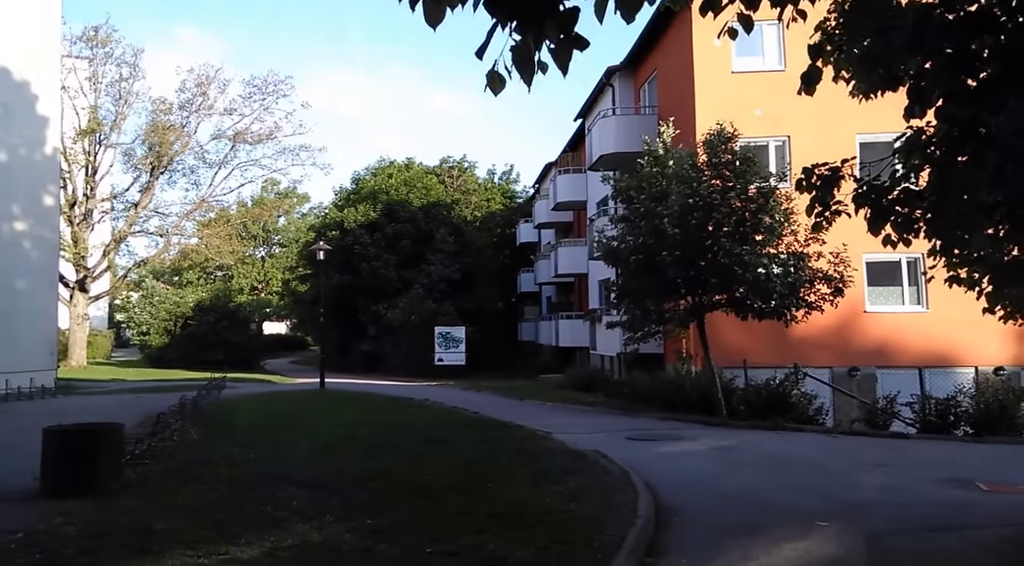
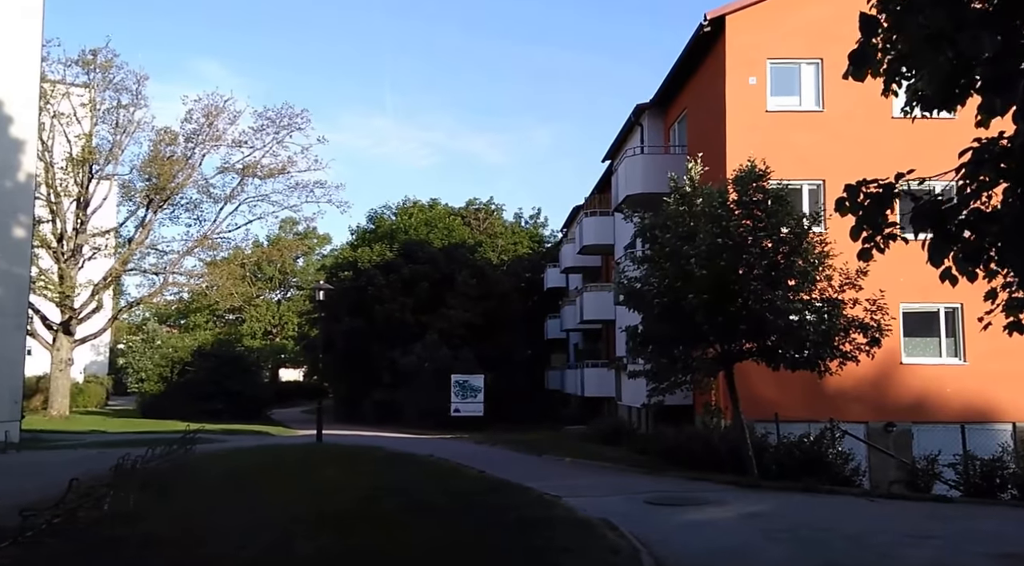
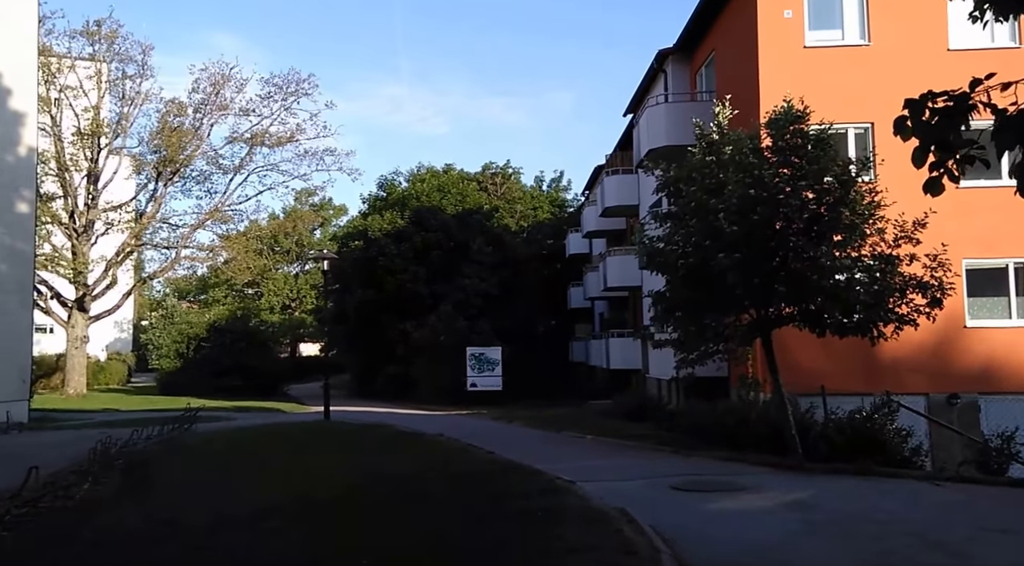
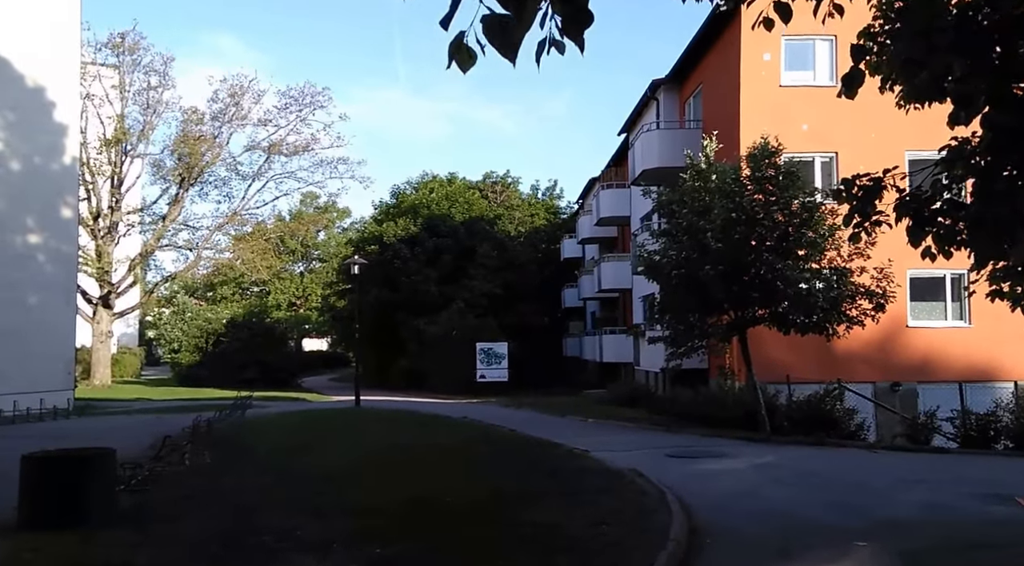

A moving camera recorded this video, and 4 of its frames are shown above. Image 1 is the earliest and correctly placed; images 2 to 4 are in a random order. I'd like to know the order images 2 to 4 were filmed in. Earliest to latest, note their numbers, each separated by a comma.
4, 2, 3
